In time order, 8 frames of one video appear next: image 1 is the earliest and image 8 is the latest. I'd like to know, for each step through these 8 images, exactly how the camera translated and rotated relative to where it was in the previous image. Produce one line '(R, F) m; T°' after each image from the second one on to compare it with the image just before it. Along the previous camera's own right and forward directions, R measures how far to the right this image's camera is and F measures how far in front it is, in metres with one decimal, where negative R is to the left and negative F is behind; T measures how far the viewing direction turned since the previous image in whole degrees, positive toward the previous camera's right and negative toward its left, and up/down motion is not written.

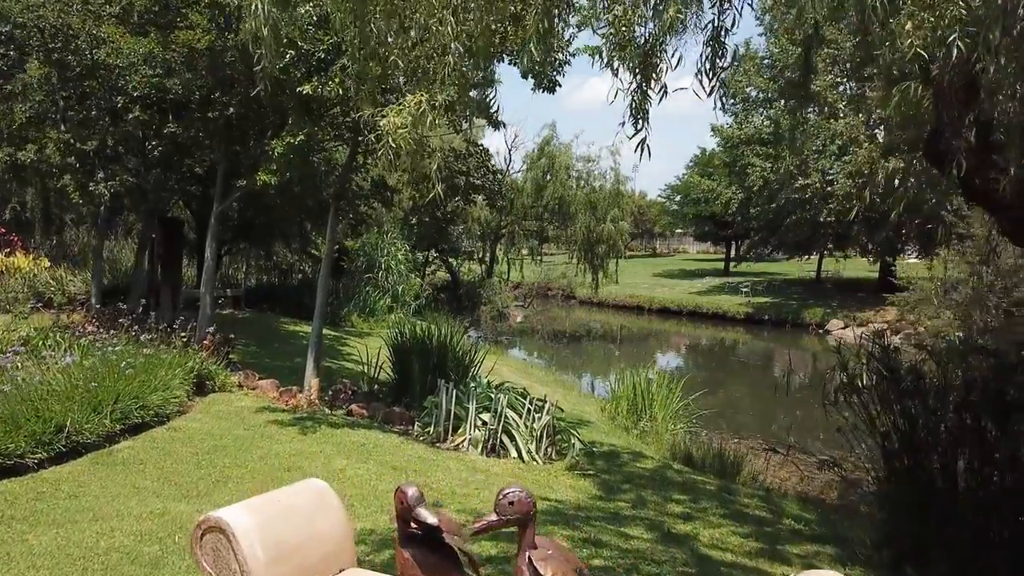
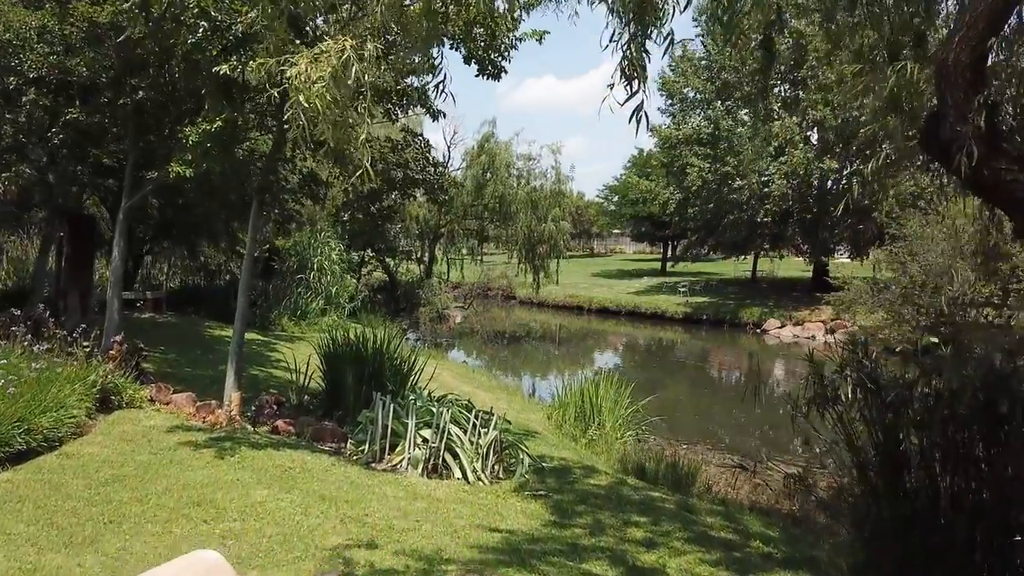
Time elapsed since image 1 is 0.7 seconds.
(0.0, +0.5) m; +5°
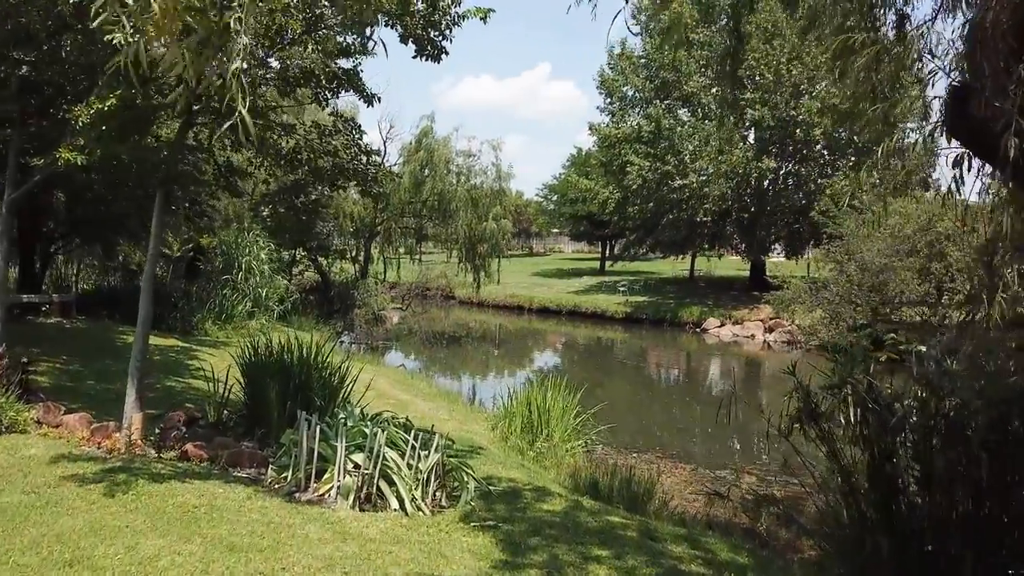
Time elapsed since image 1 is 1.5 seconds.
(0.0, +0.6) m; +5°
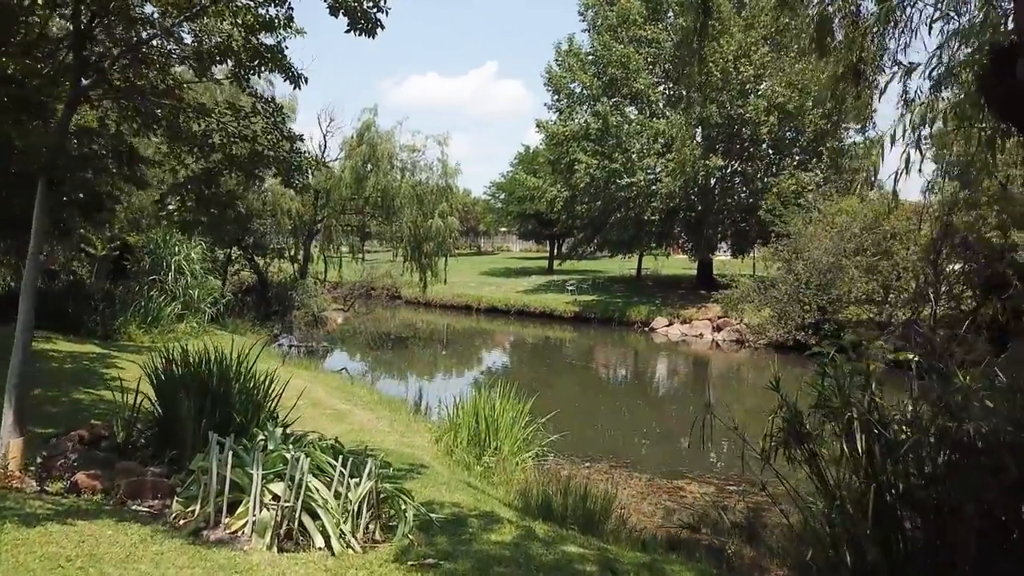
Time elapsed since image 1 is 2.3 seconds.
(0.0, +0.5) m; +4°
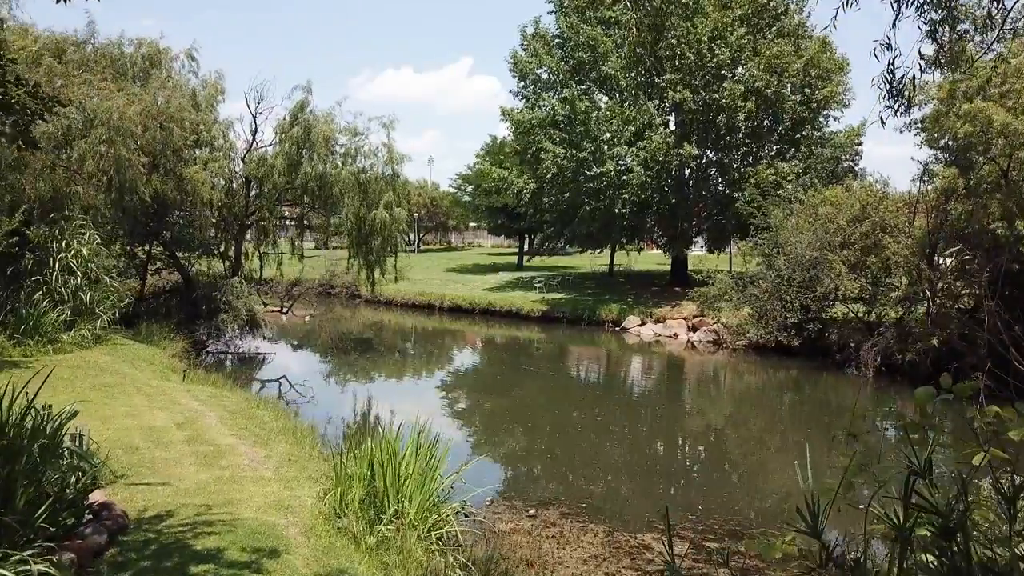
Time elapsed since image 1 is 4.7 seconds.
(+0.5, +1.8) m; +2°
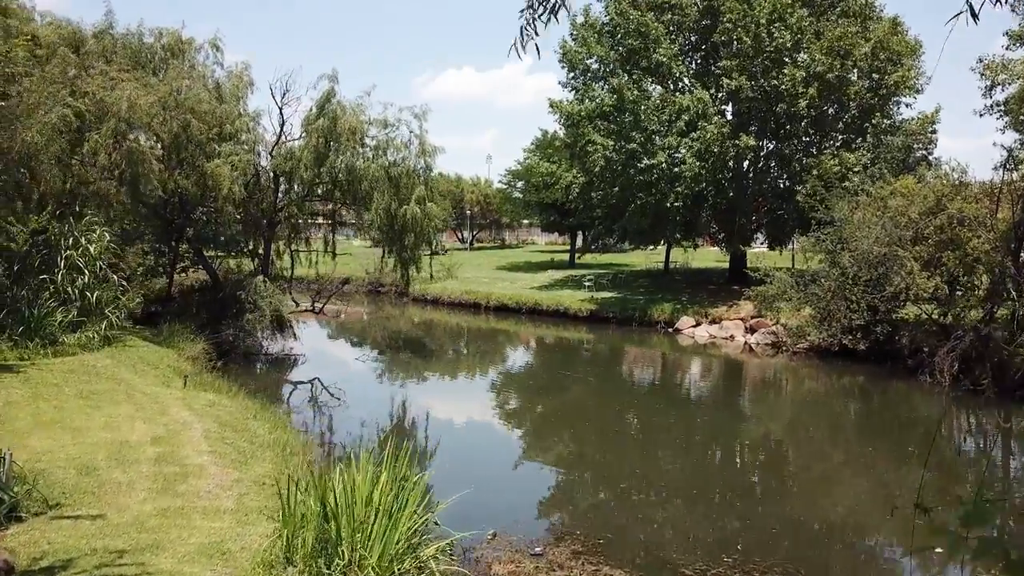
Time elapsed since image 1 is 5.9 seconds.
(+0.5, +1.0) m; -5°
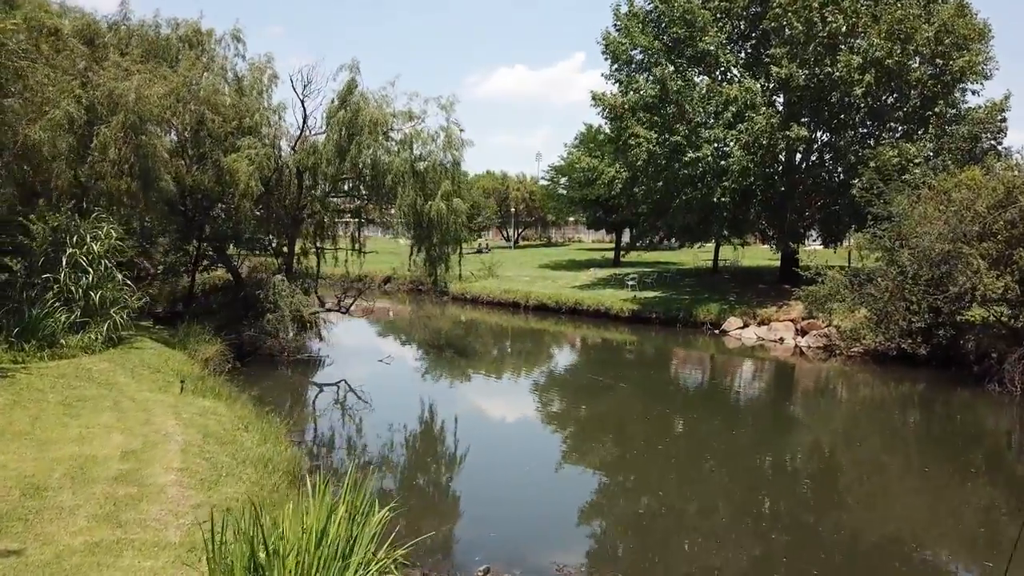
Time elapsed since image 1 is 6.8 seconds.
(+0.4, +0.8) m; -4°
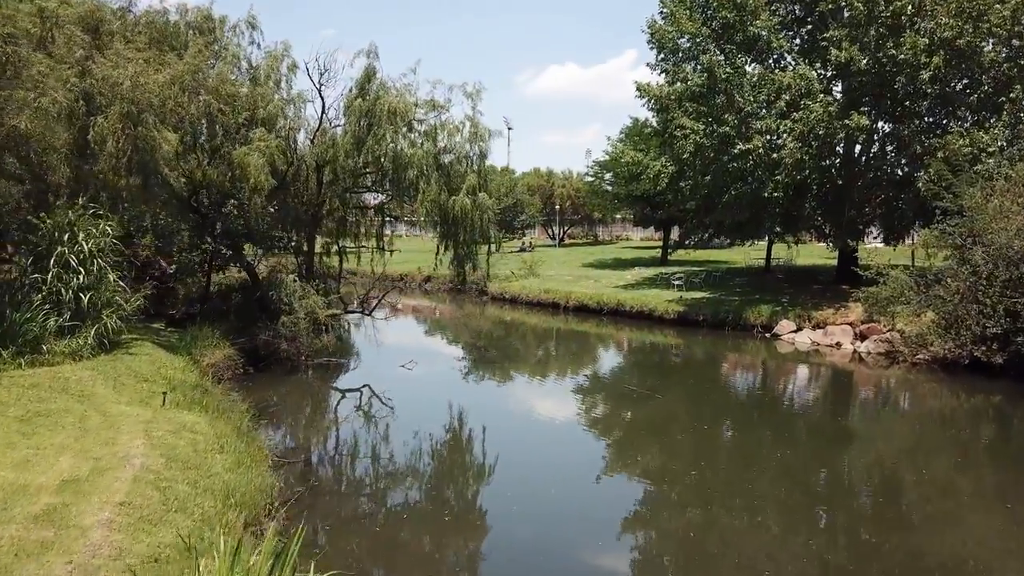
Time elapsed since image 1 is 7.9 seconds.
(+0.4, +1.1) m; -4°
